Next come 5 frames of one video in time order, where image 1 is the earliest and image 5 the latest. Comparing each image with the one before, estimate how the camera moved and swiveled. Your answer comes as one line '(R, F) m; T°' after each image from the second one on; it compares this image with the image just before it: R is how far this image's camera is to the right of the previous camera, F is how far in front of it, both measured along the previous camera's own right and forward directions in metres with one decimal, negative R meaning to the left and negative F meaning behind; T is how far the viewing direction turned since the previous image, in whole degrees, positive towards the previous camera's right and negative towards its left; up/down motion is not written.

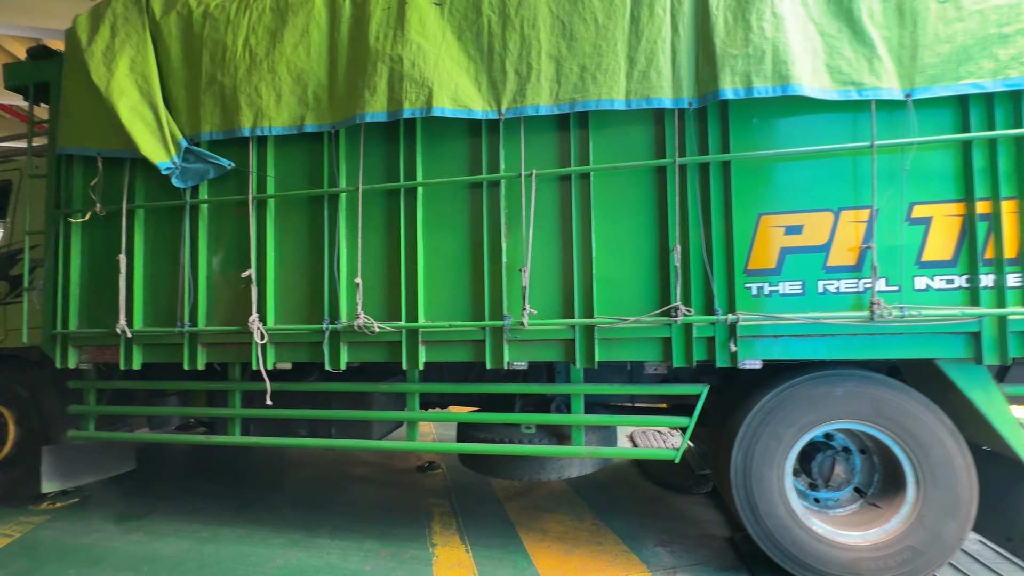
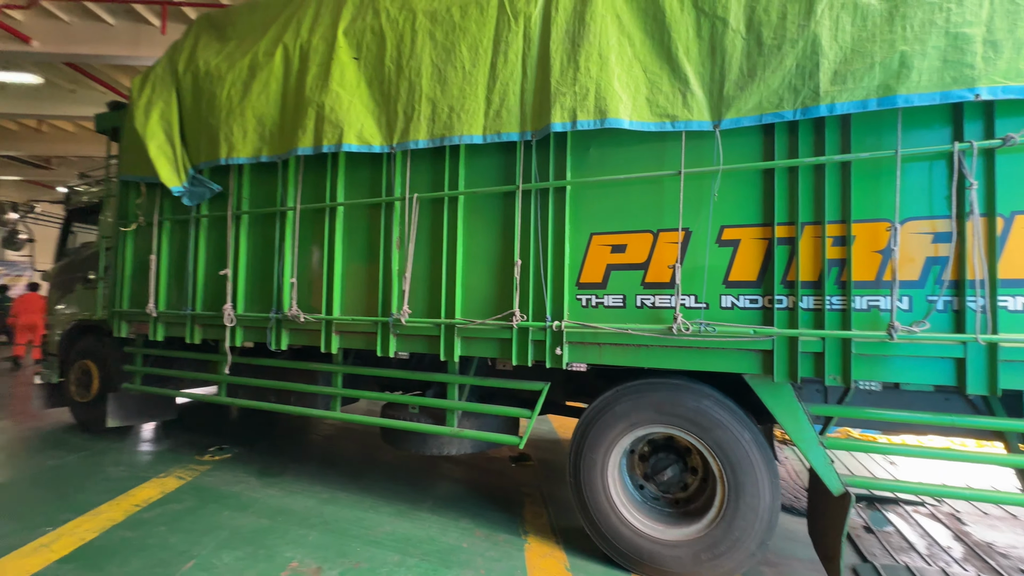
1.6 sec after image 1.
(+1.5, -0.3) m; -12°
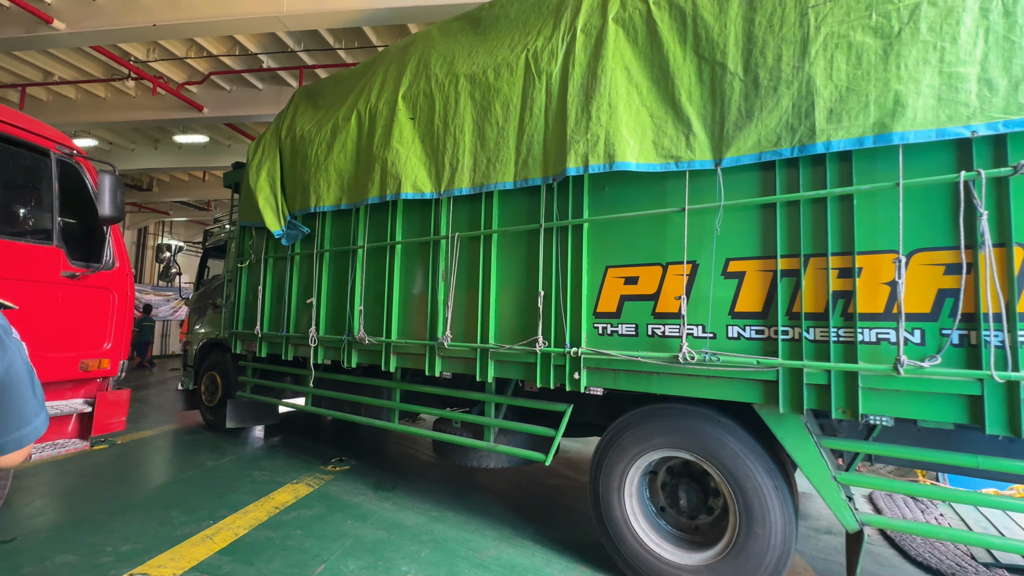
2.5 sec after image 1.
(+0.5, -0.3) m; -11°
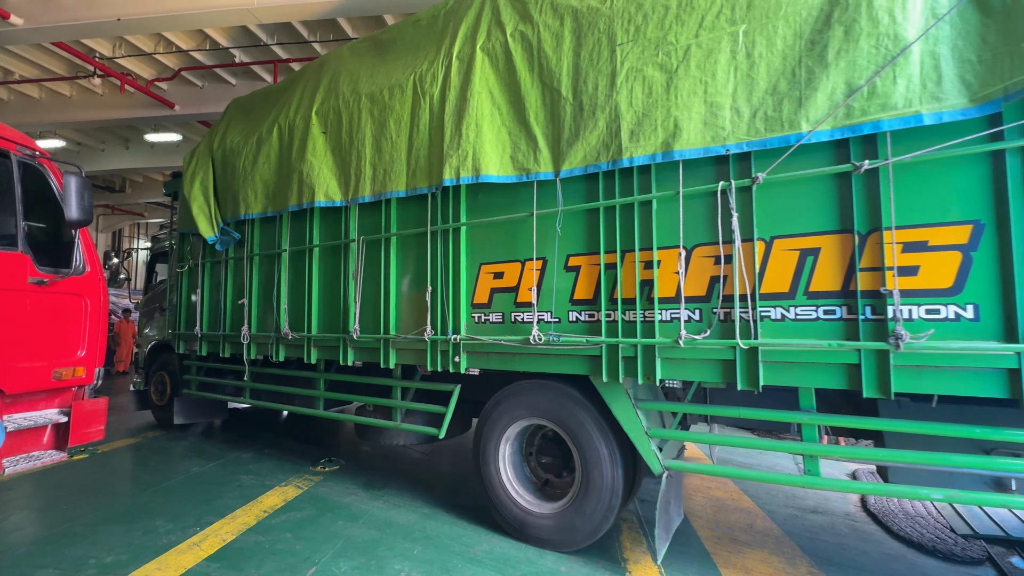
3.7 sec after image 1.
(+0.8, -0.5) m; +2°
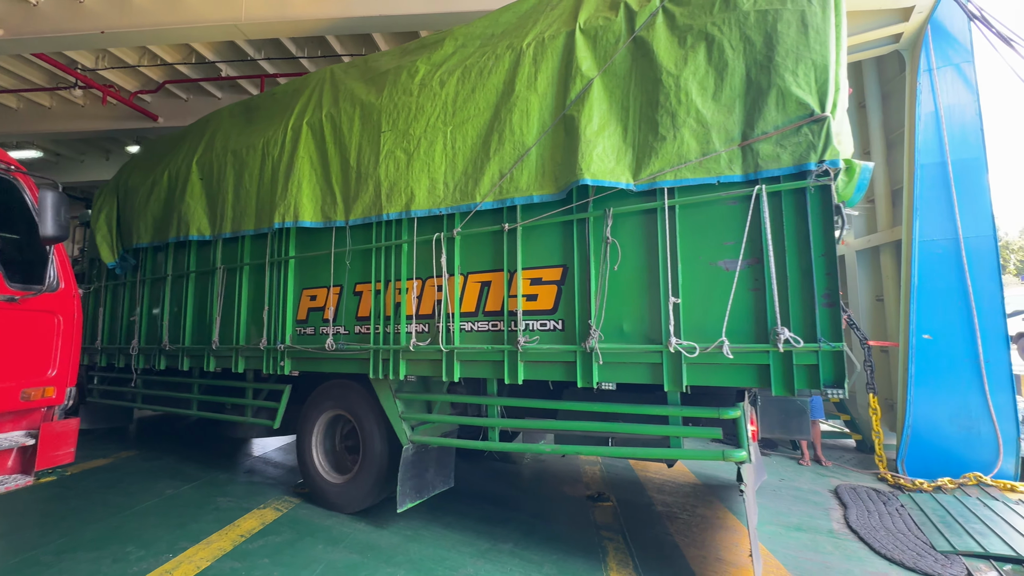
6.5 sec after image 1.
(+1.7, -1.1) m; +2°
